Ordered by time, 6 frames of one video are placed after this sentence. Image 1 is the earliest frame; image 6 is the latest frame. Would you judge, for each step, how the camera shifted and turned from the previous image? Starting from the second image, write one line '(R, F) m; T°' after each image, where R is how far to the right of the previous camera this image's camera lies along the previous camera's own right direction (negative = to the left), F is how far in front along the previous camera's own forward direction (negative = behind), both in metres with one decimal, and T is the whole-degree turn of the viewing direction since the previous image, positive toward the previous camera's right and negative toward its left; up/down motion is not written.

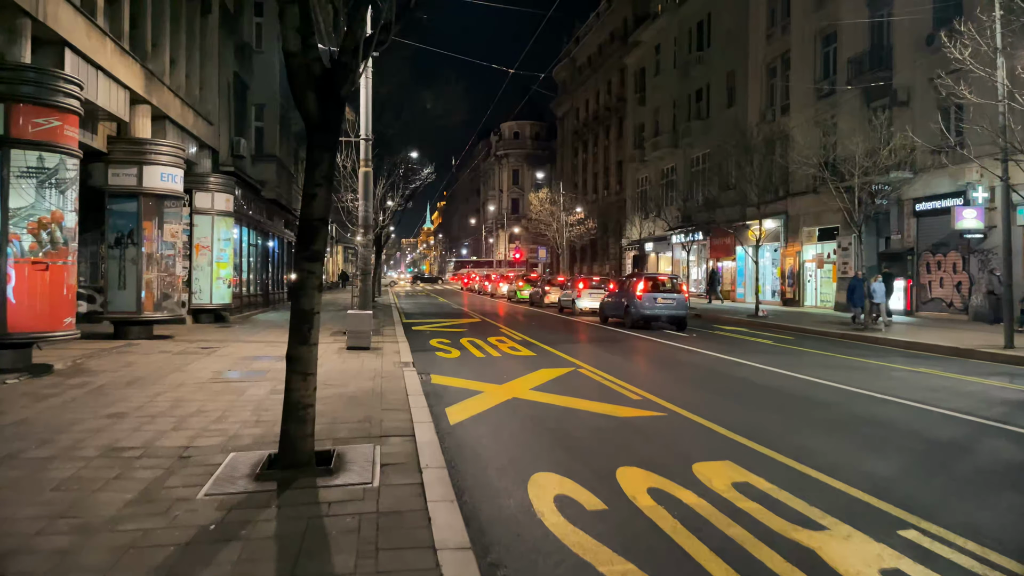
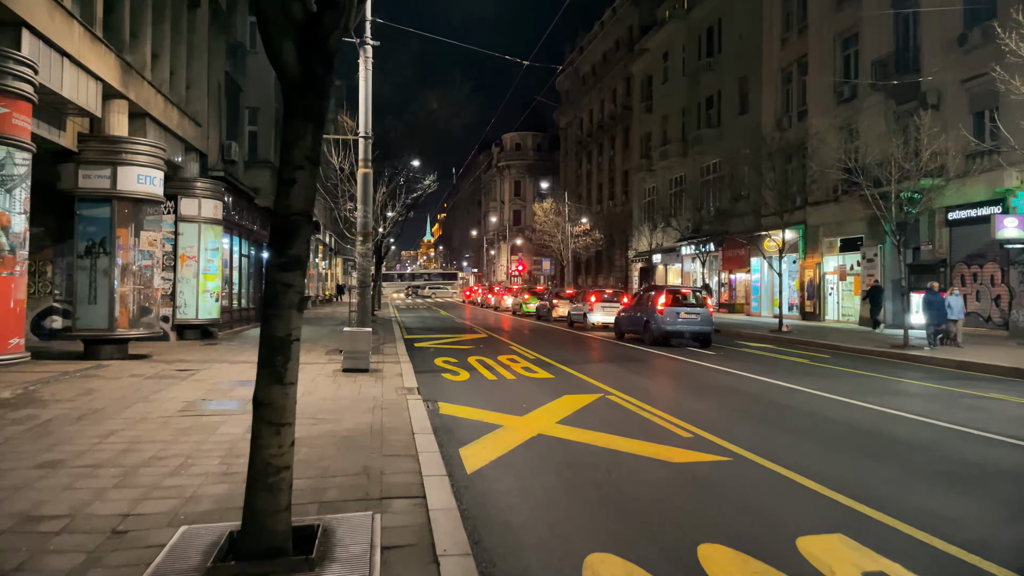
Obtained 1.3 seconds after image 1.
(-0.3, +1.4) m; 0°
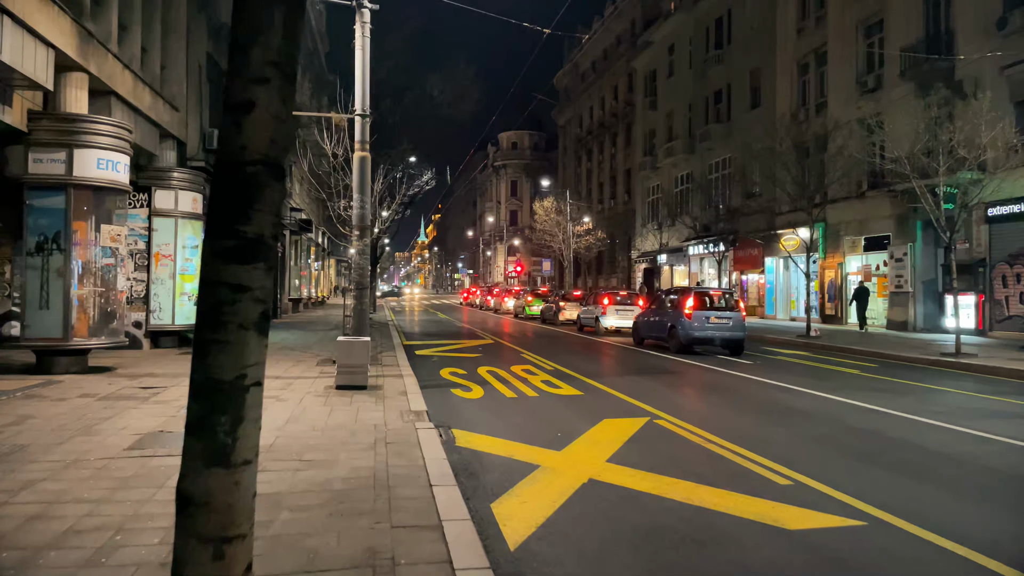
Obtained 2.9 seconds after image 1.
(-0.4, +1.7) m; +1°
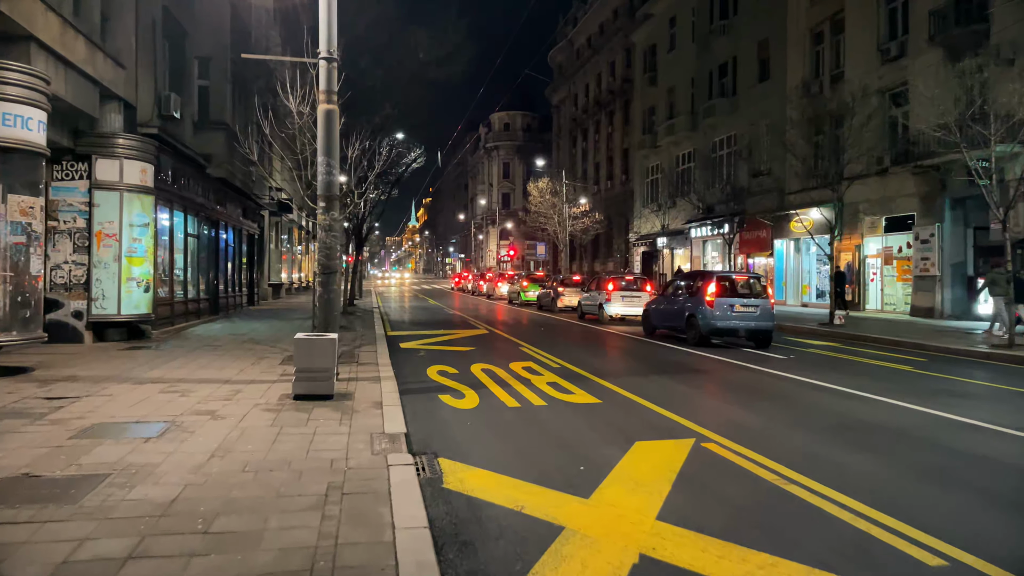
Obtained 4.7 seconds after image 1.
(-0.1, +1.9) m; +1°
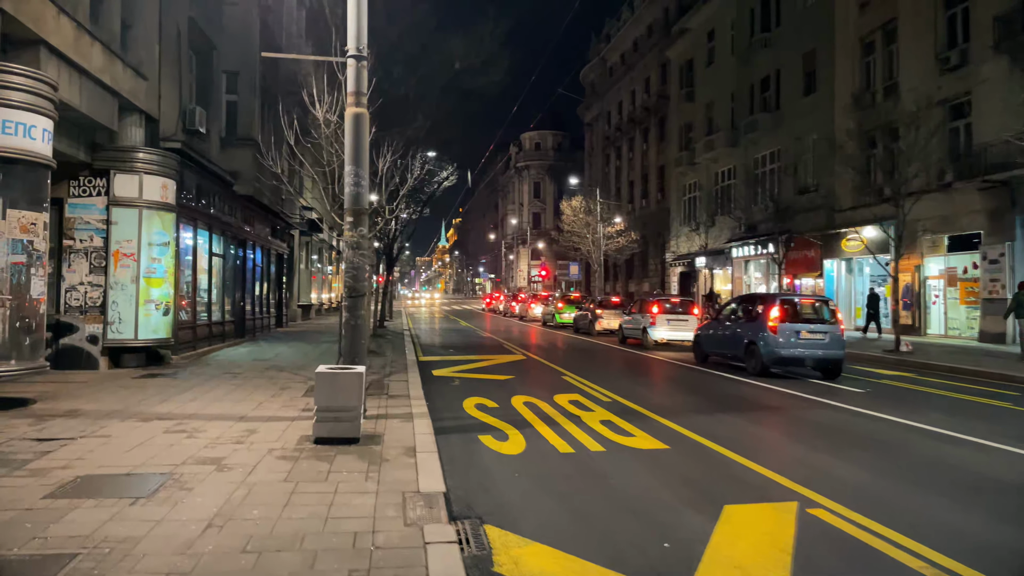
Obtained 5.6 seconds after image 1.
(-0.2, +1.1) m; -2°
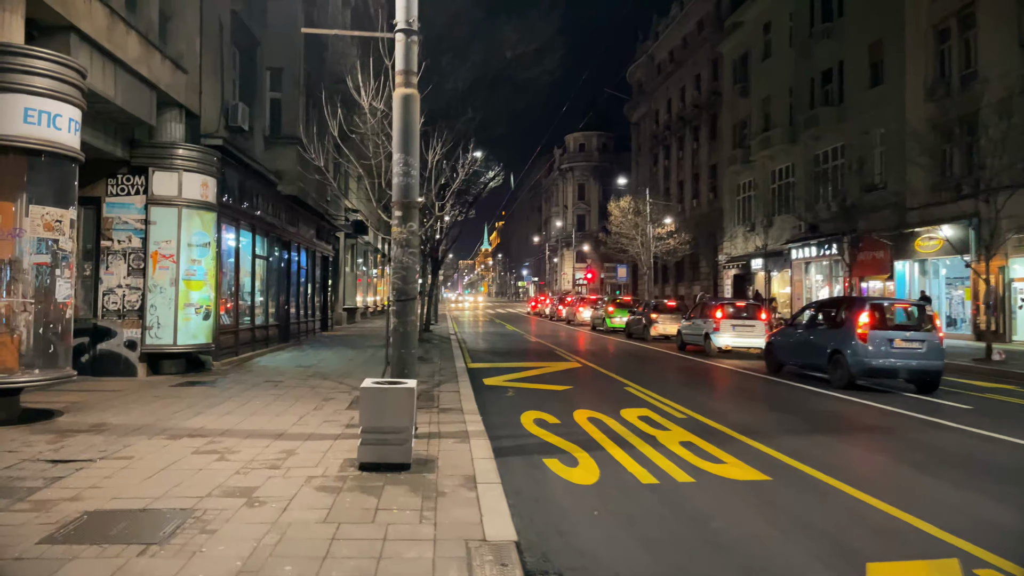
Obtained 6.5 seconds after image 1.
(-0.3, +0.9) m; -3°
